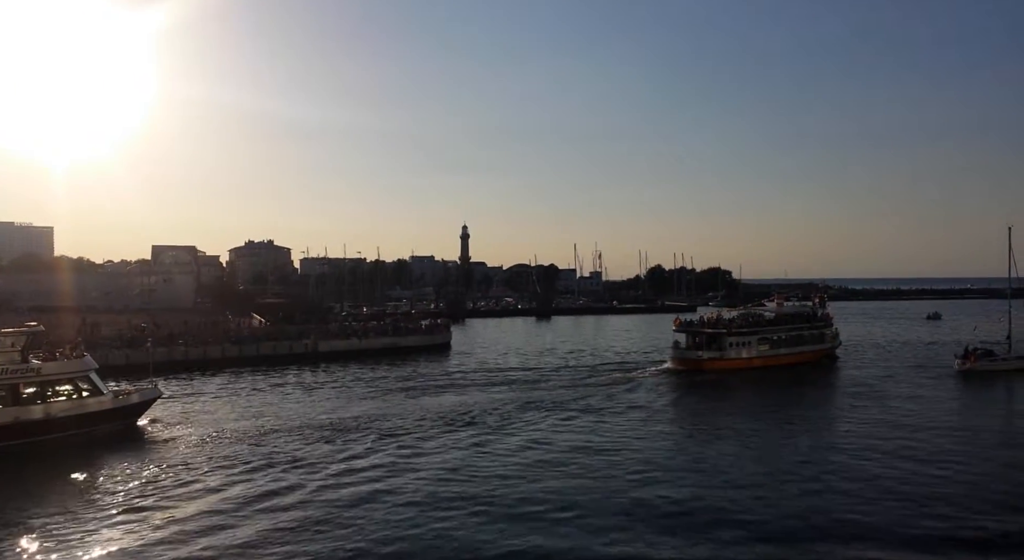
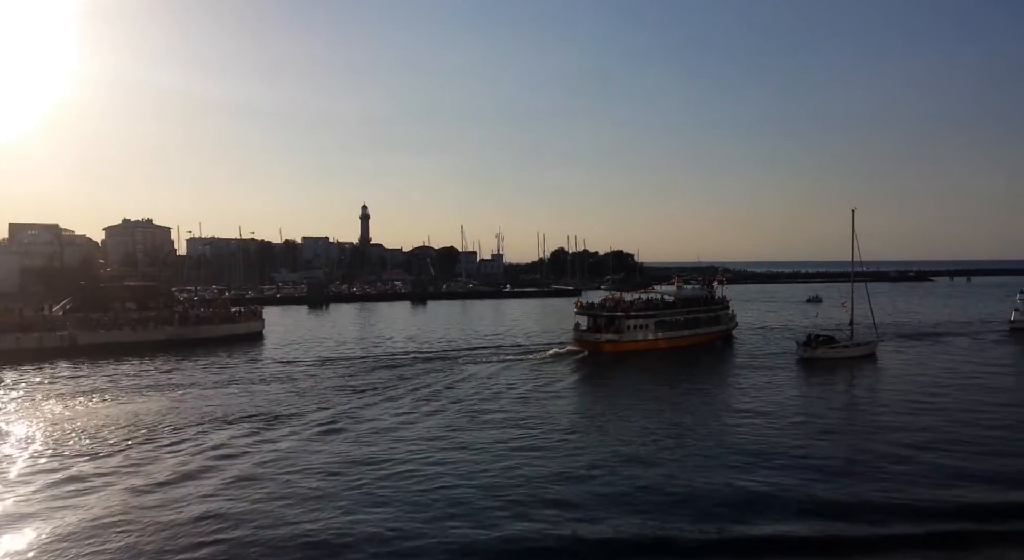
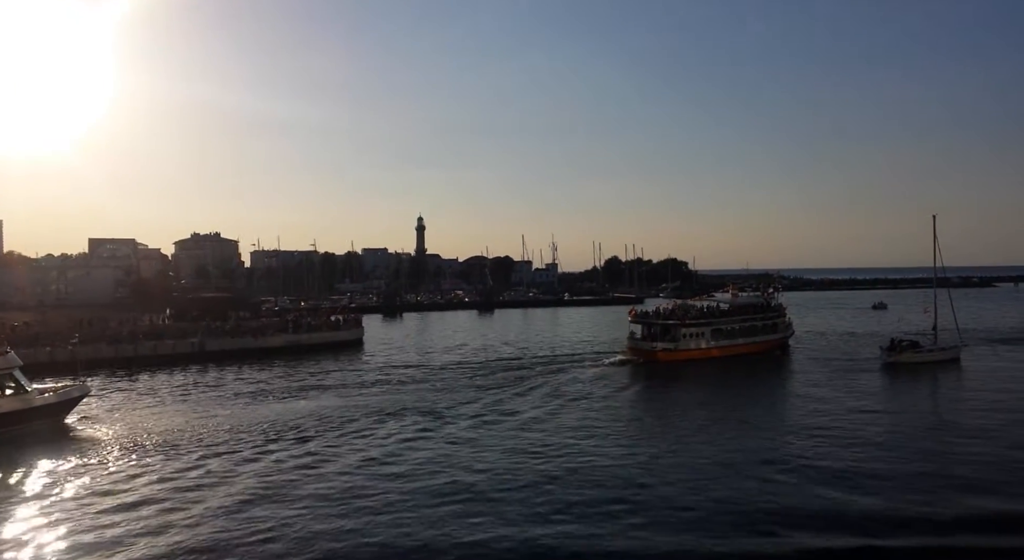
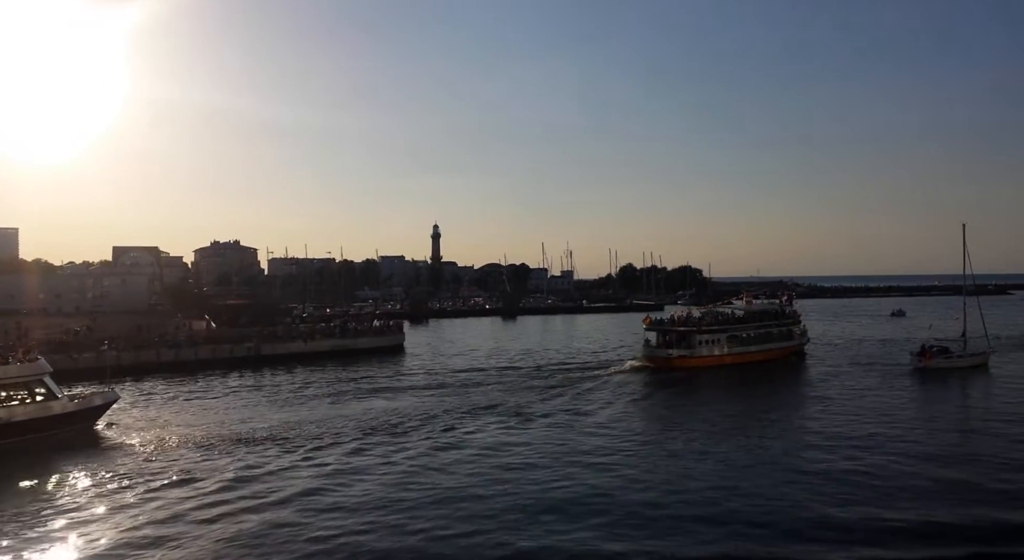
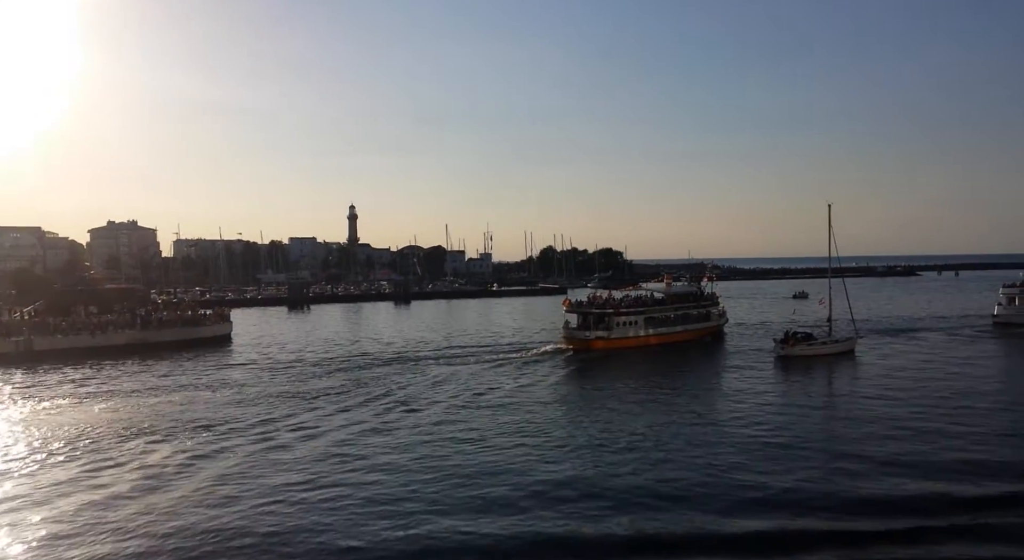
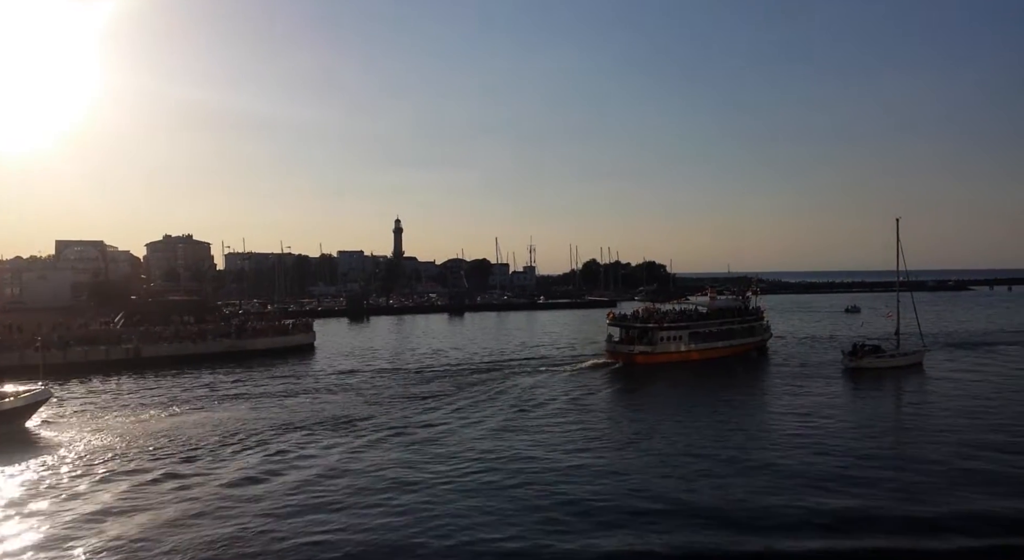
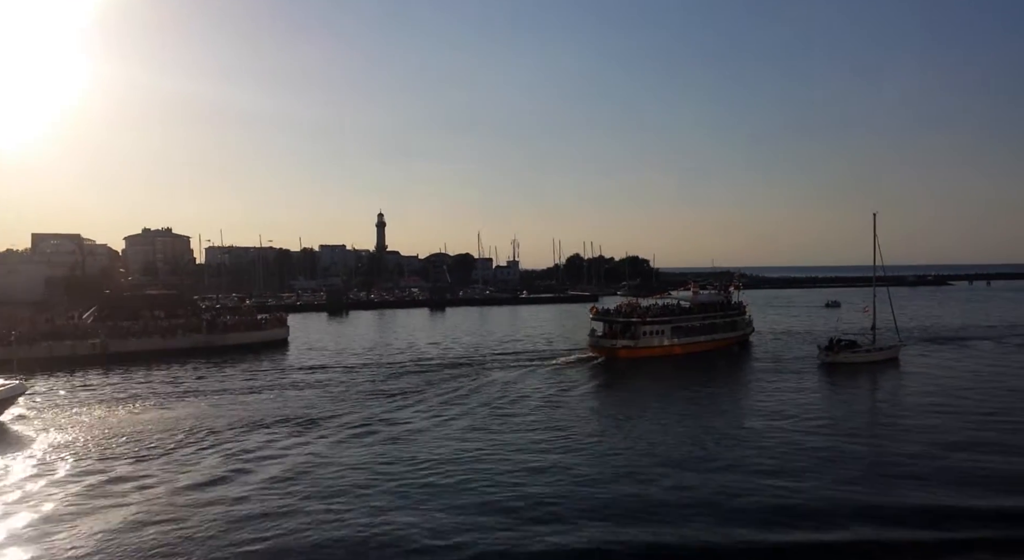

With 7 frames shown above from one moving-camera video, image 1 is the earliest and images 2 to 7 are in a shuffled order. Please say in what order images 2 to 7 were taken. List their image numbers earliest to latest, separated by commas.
4, 3, 6, 7, 2, 5
